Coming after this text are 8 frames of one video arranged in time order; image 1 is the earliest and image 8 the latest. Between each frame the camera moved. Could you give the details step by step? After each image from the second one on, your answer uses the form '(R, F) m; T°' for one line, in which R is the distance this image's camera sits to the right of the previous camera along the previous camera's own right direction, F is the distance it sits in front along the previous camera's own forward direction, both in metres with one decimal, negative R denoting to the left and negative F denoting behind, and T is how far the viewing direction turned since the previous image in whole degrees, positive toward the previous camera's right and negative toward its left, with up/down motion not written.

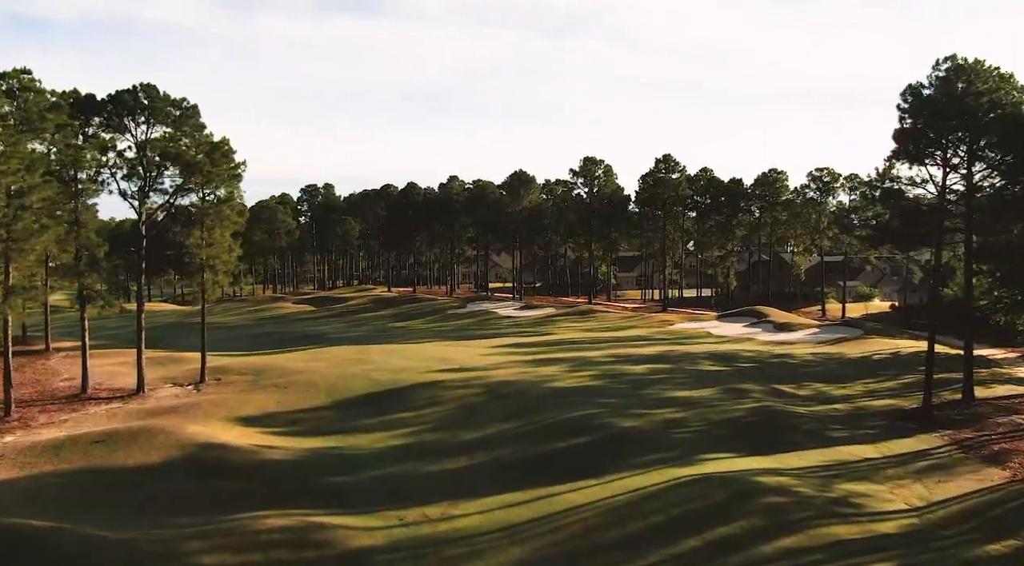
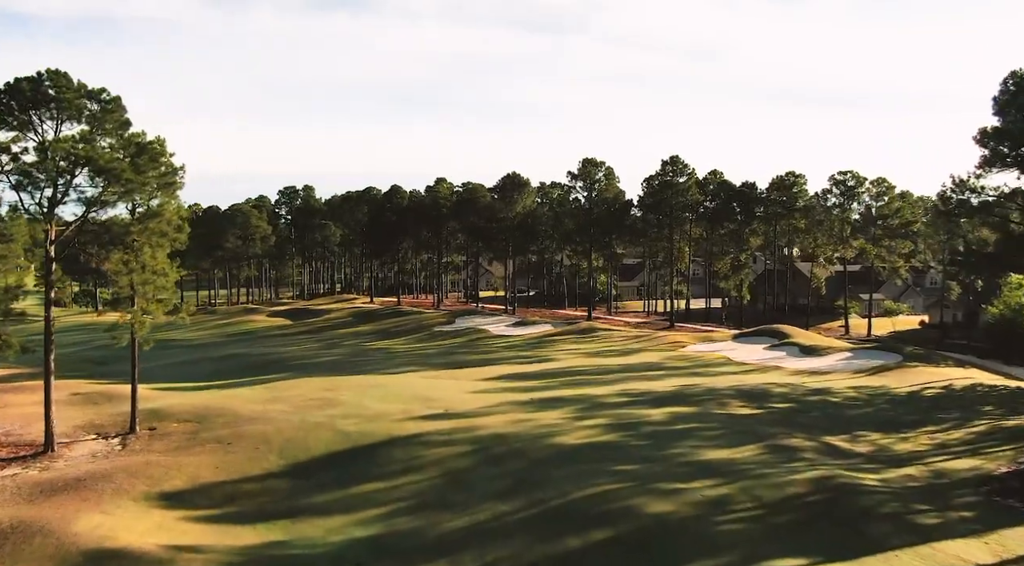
(-0.1, +5.7) m; +1°
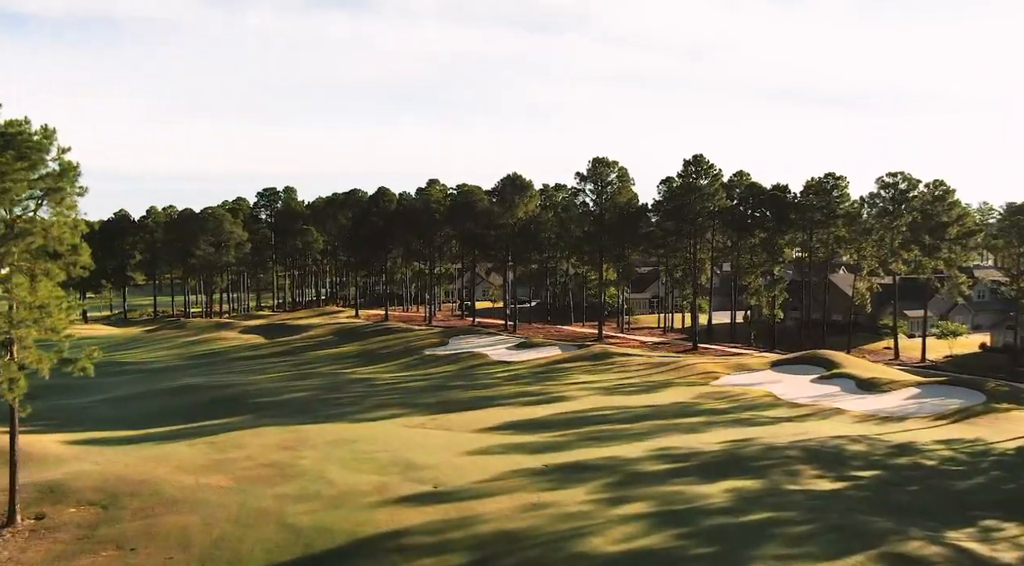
(-0.3, +7.1) m; 0°
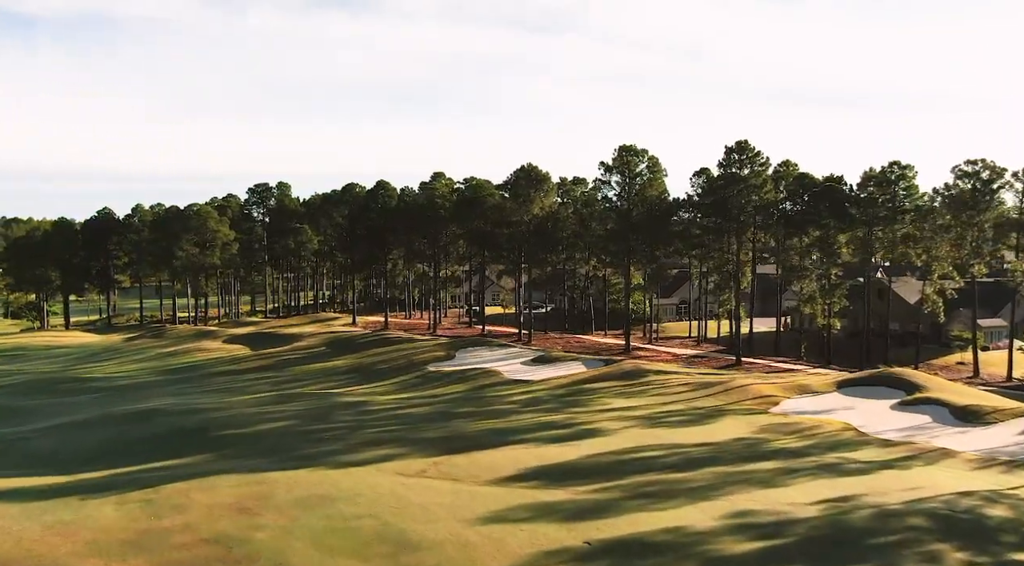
(-0.5, +6.6) m; 0°
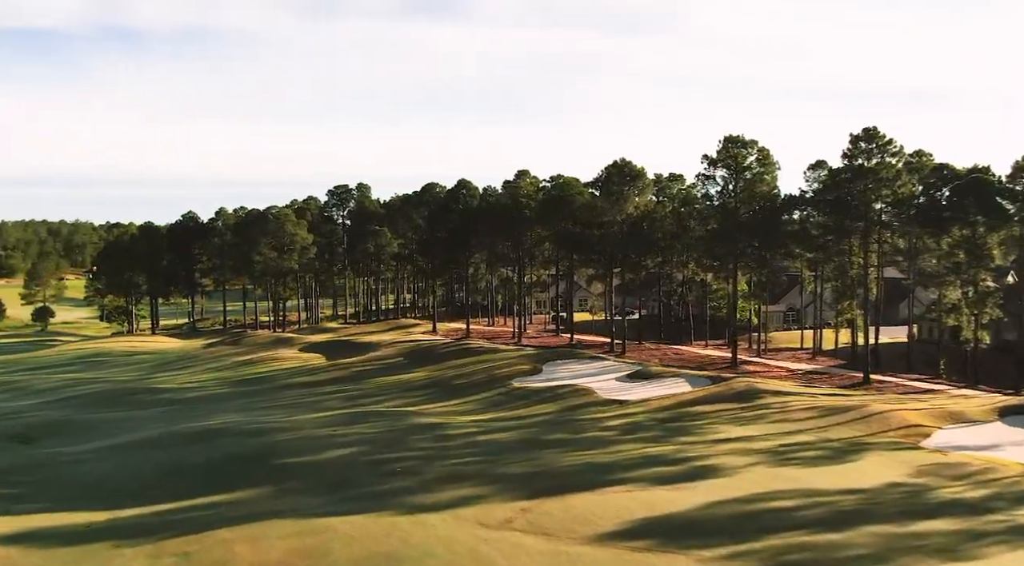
(-0.4, +4.3) m; -5°
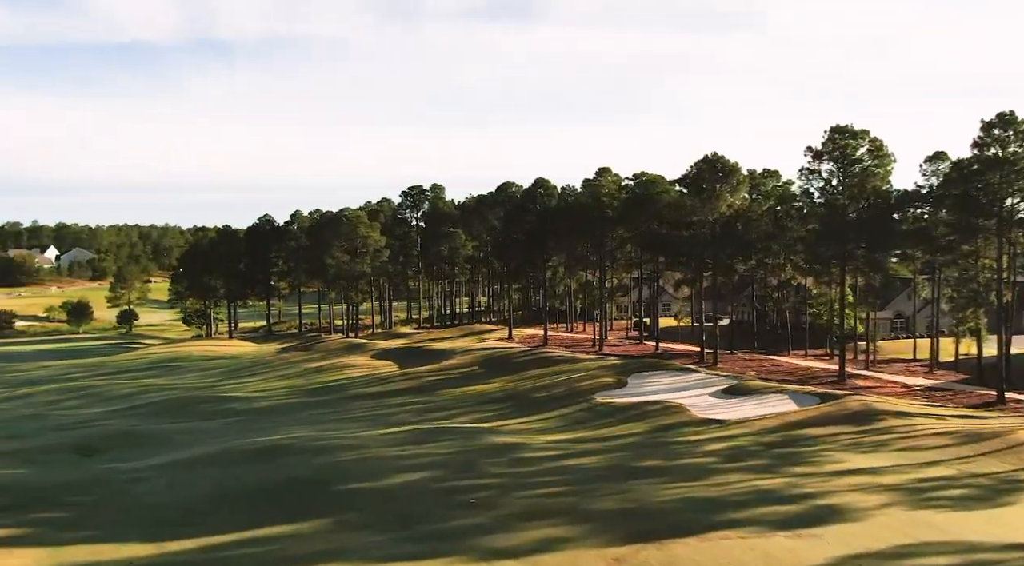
(-0.3, +3.2) m; -5°
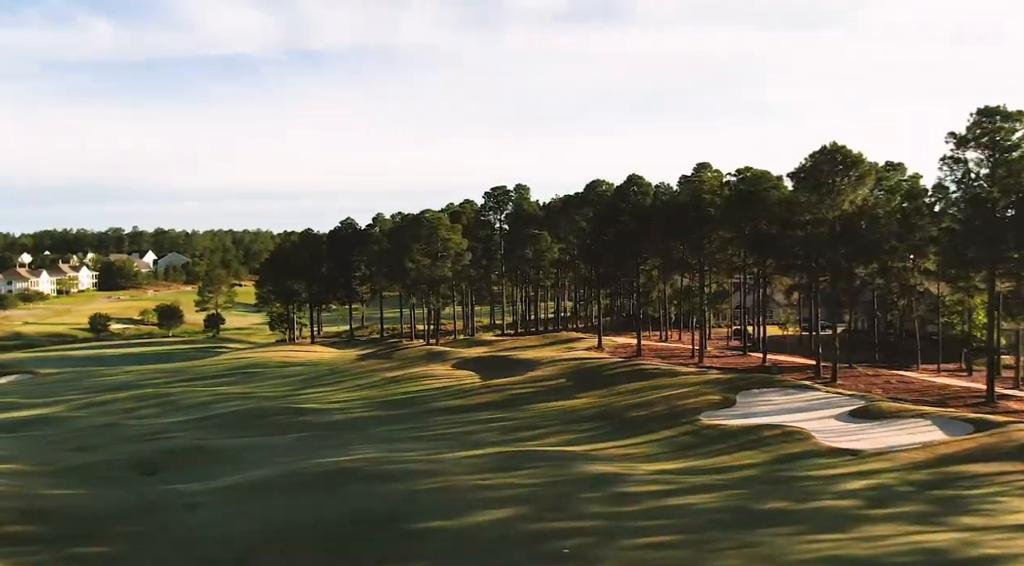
(-0.4, +4.0) m; -5°
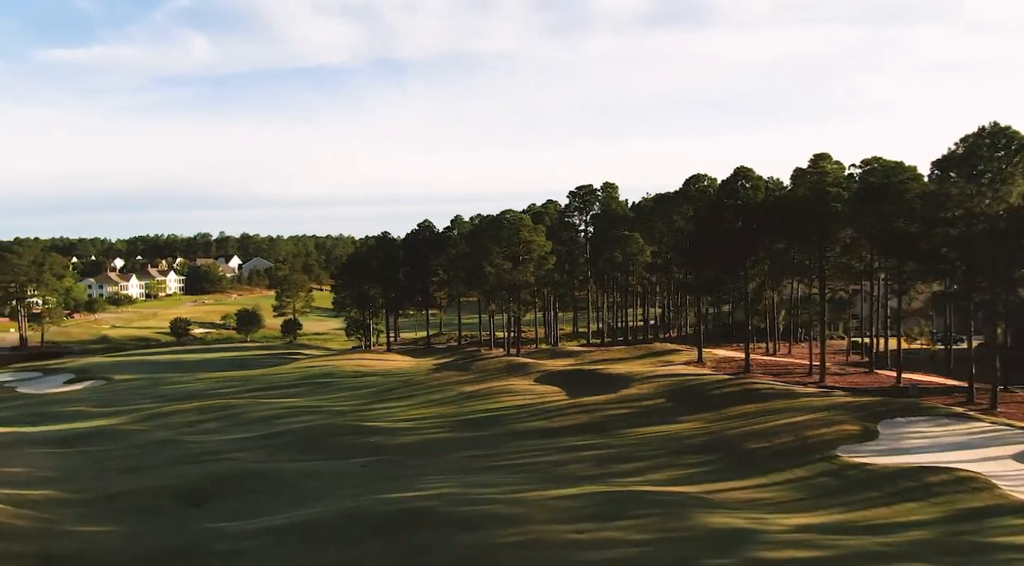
(-0.6, +5.2) m; -5°
